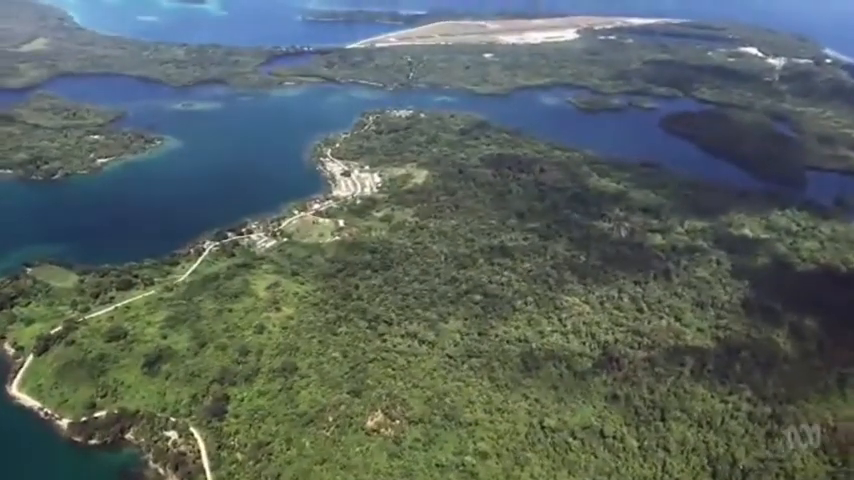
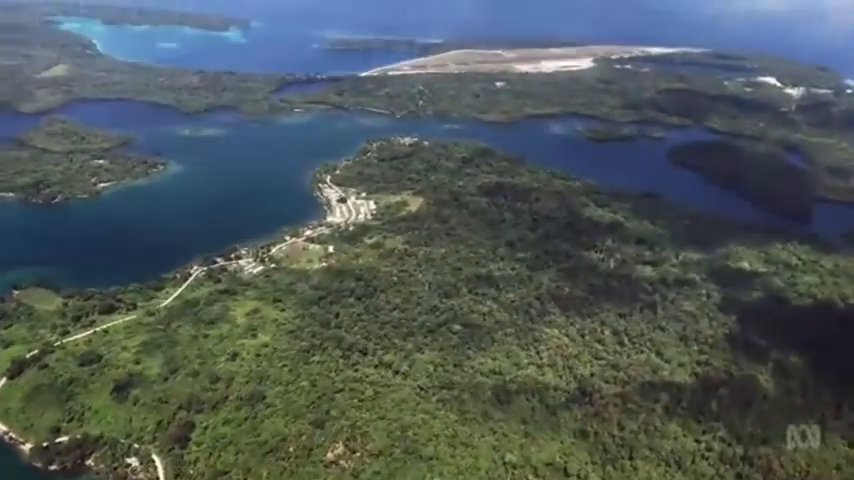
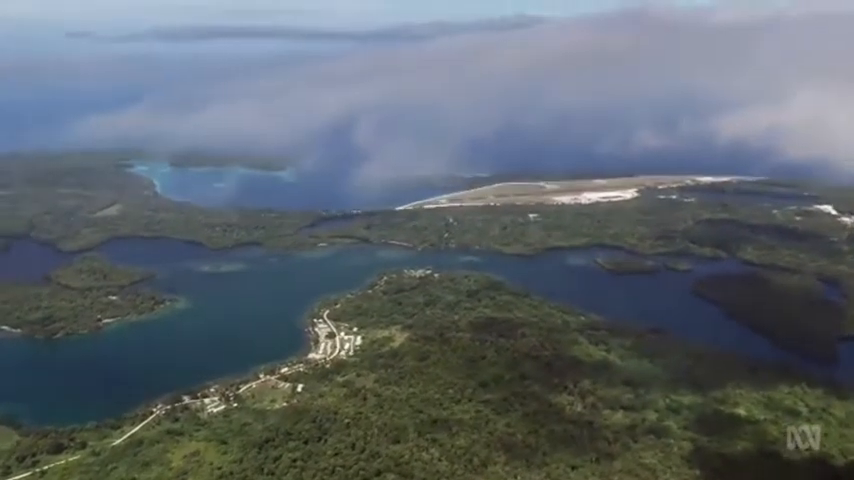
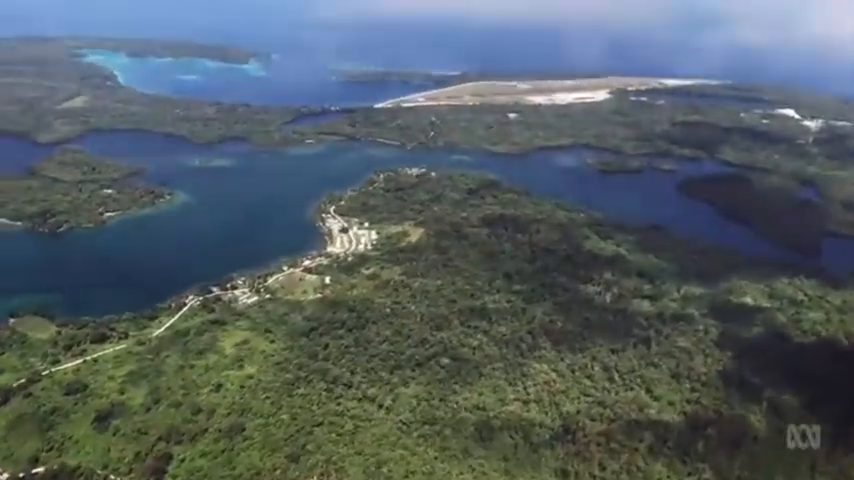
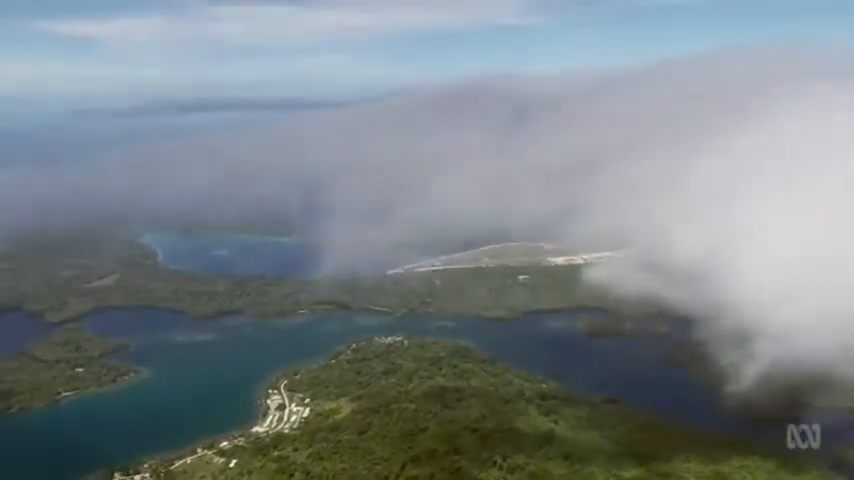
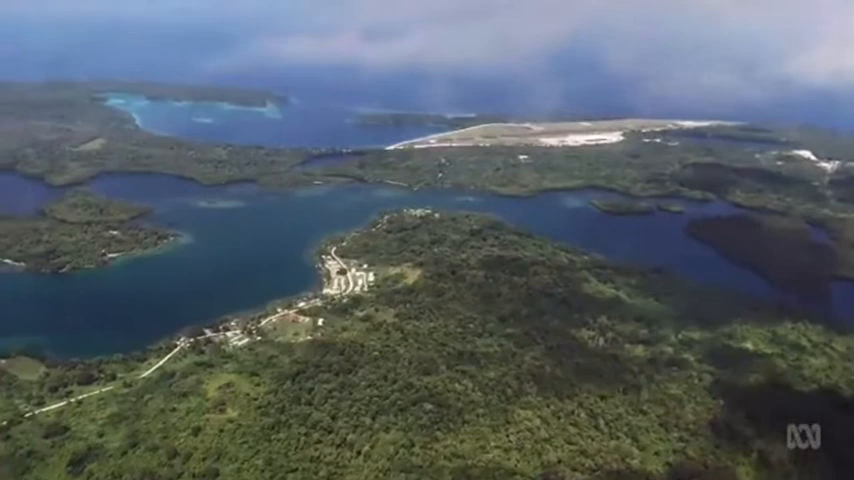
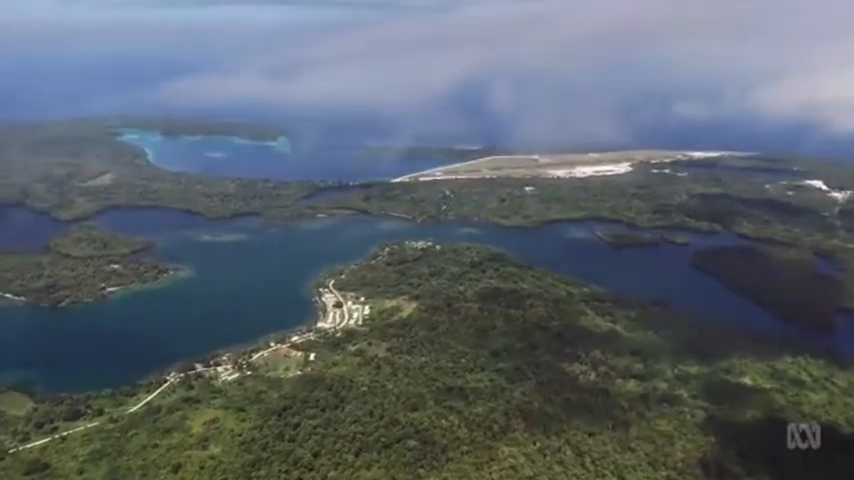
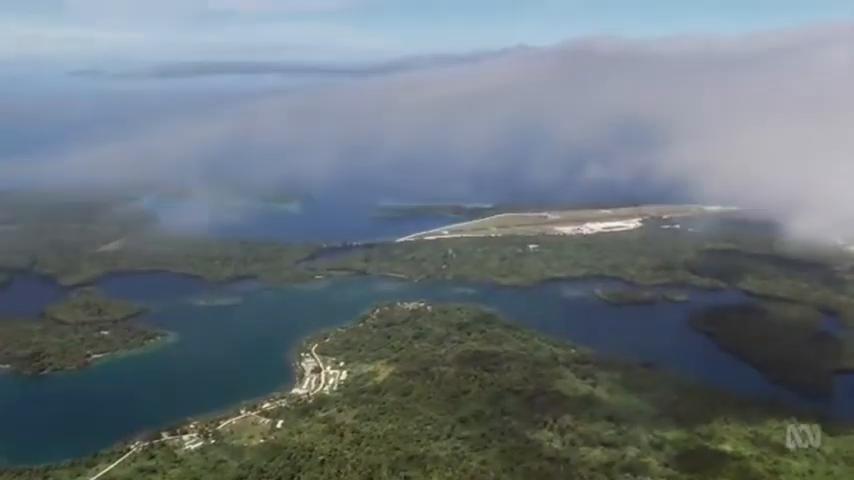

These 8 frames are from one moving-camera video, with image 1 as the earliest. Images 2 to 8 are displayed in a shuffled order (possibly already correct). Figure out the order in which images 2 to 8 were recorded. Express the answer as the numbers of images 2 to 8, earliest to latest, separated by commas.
2, 4, 6, 7, 3, 8, 5
